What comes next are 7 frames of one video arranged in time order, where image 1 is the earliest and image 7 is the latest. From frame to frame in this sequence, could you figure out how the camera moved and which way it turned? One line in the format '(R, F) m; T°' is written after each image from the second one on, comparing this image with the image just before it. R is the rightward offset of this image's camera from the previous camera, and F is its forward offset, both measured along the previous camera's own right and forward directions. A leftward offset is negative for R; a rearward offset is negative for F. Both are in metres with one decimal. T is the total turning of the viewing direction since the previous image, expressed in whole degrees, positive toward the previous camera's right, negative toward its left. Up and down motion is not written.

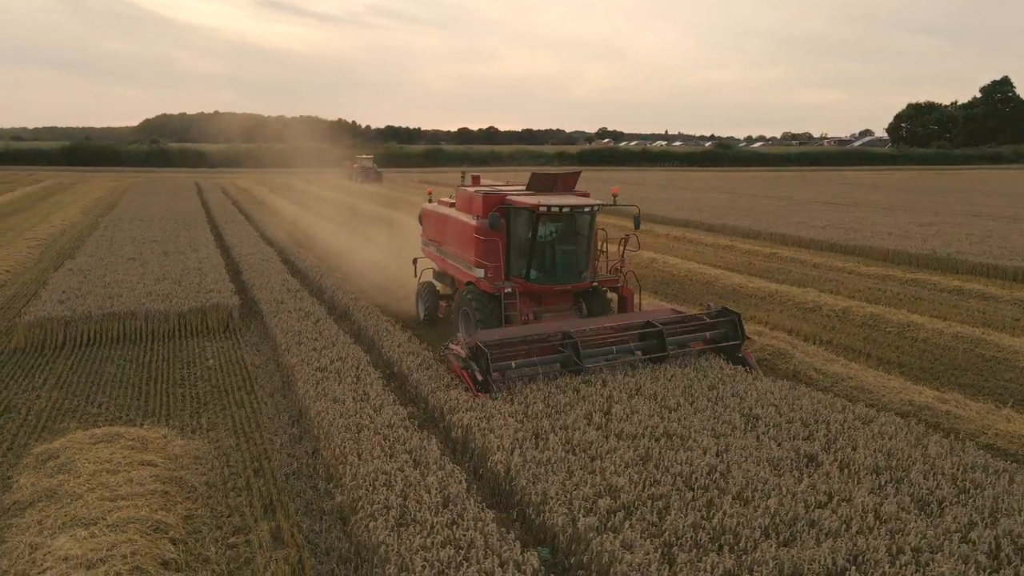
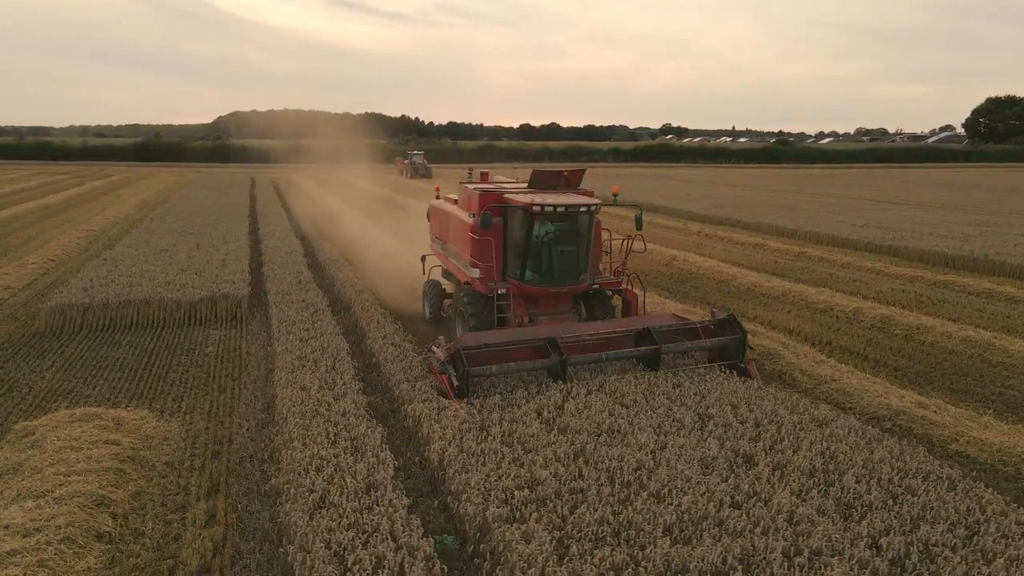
(+0.9, 0.0) m; -5°
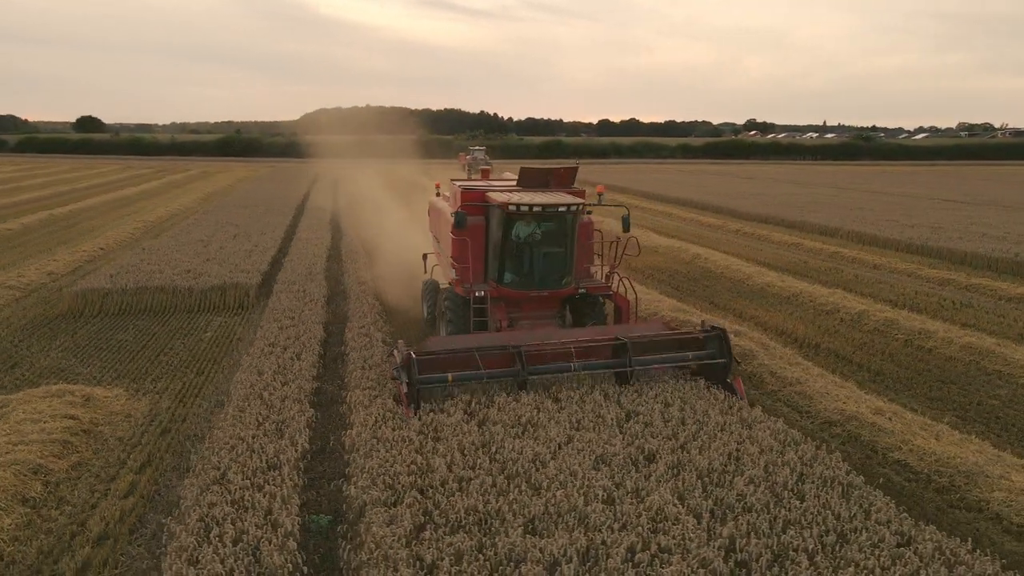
(+1.3, 0.0) m; -6°
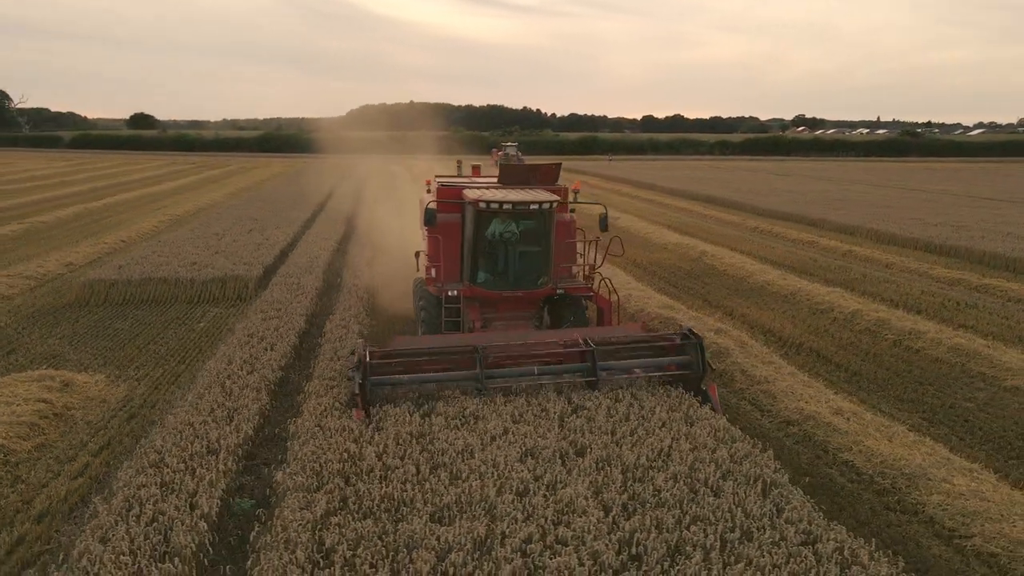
(+0.8, 0.0) m; -3°
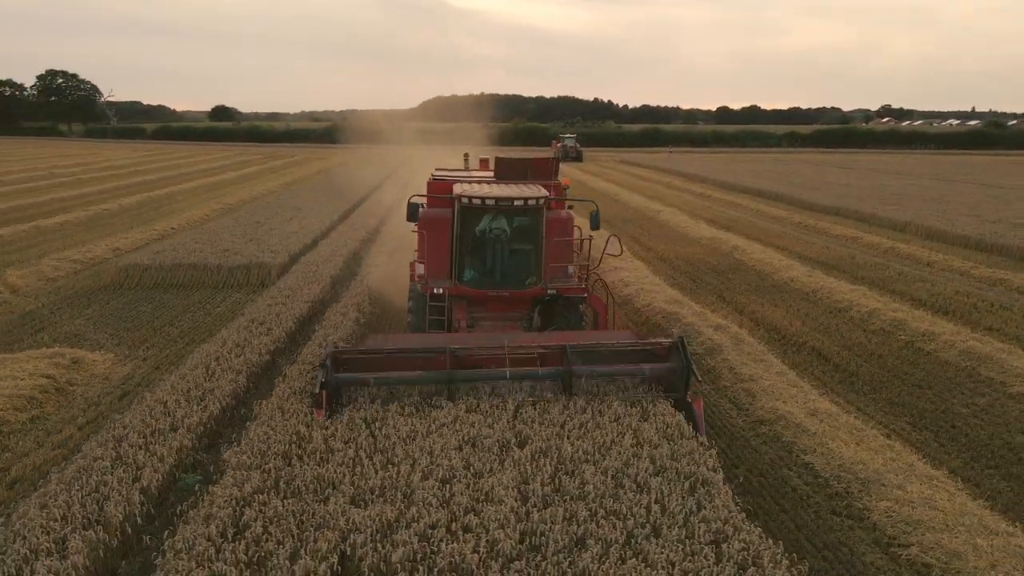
(+0.9, 0.0) m; -5°
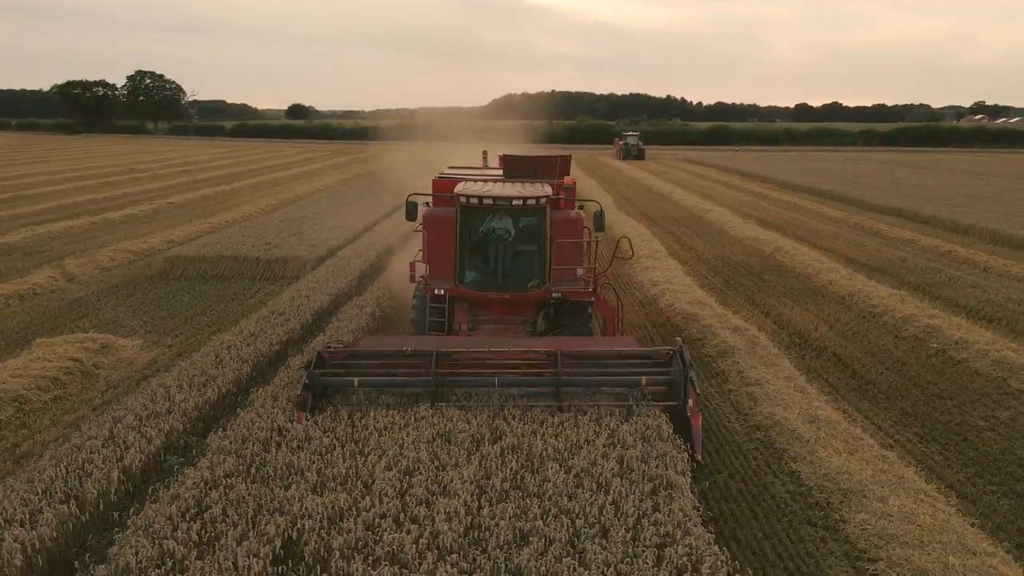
(+0.7, 0.0) m; -5°
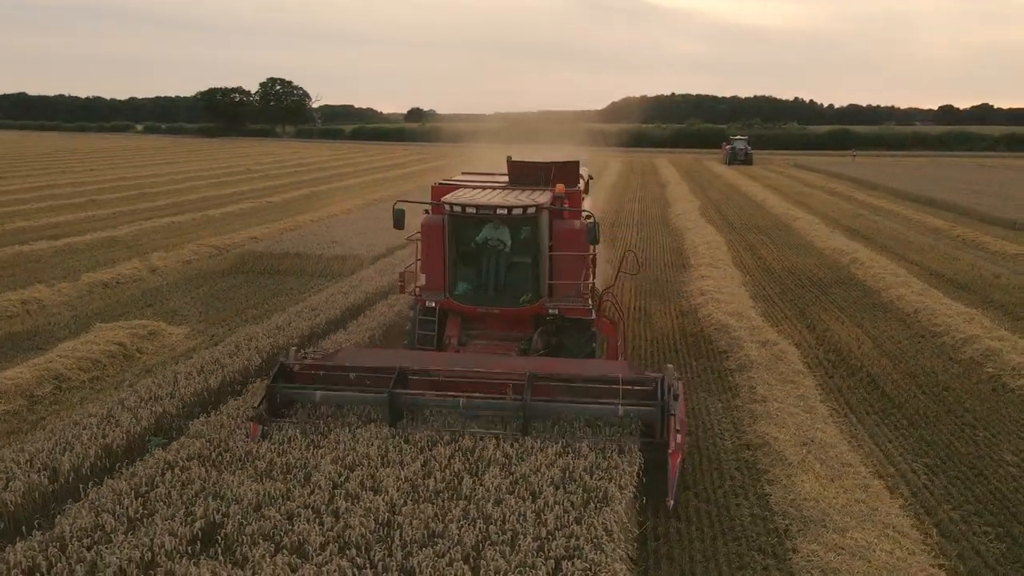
(+1.1, +0.1) m; -9°
